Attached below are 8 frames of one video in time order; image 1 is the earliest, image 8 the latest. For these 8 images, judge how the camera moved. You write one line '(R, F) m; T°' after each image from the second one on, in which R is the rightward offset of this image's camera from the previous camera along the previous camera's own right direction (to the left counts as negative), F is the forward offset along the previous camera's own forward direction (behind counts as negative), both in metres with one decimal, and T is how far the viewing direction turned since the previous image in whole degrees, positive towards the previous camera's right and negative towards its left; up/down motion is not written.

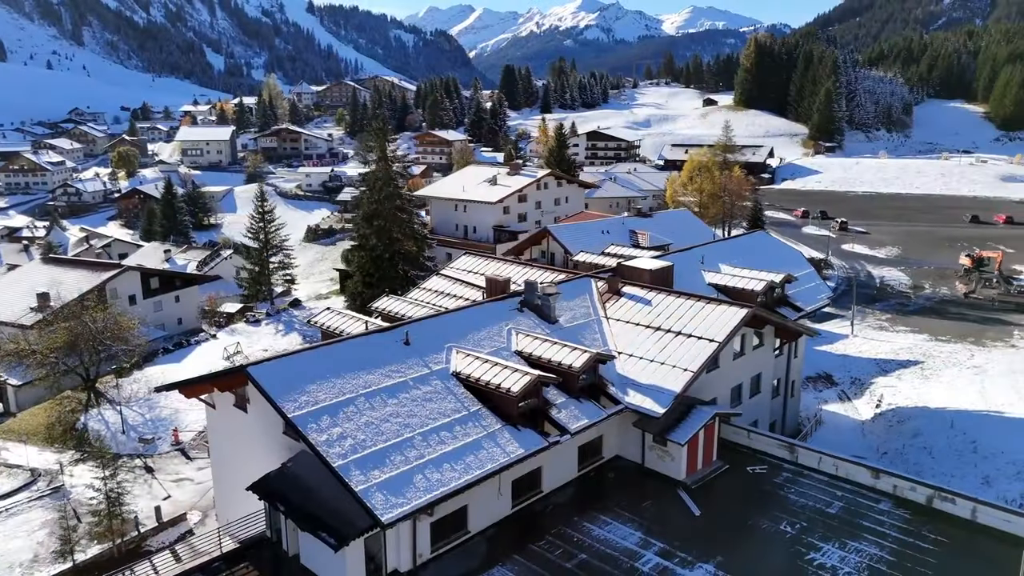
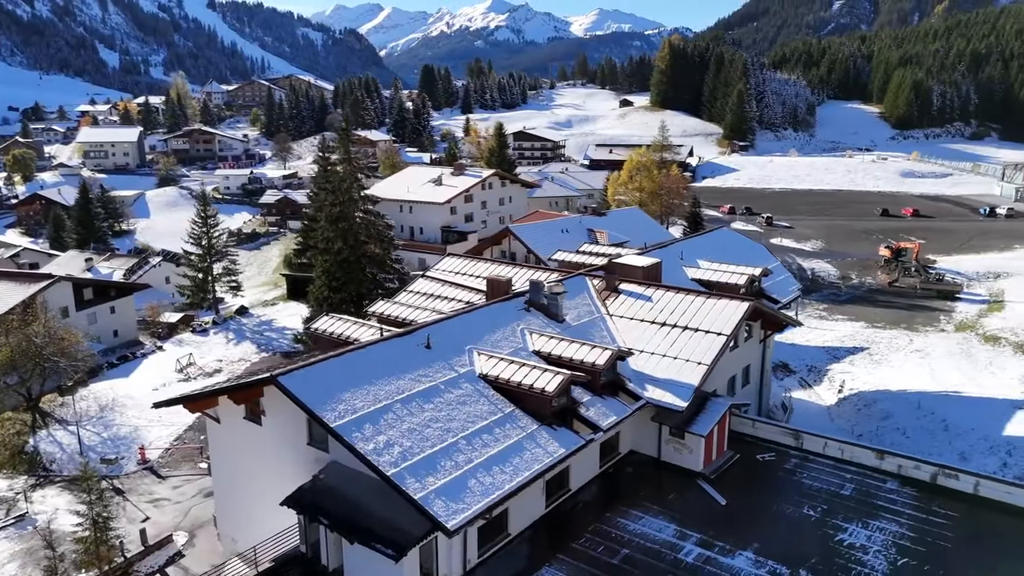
(-2.4, +0.2) m; +6°
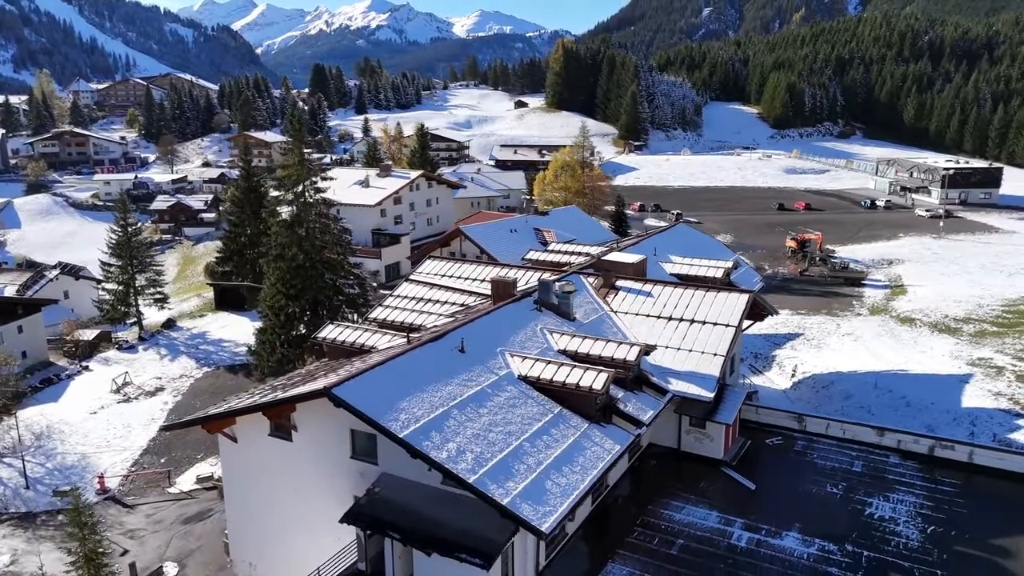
(-3.1, +0.4) m; +8°
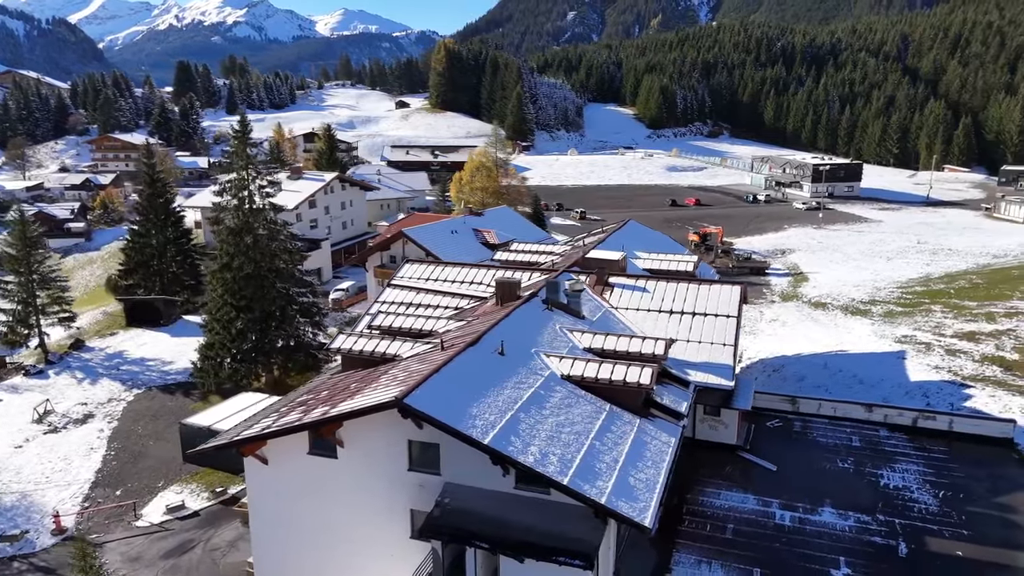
(-3.5, +0.4) m; +9°
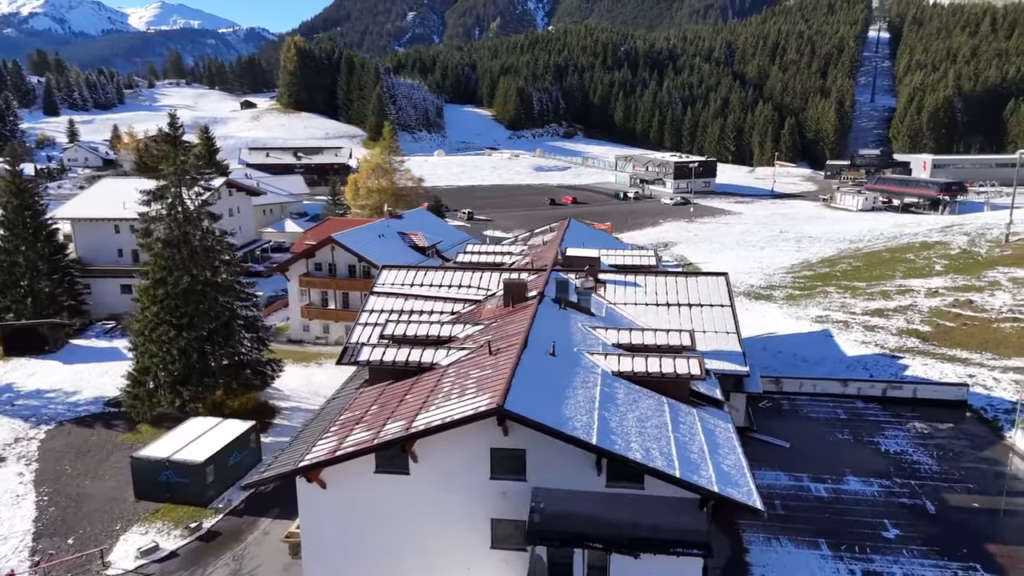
(-4.2, +0.6) m; +11°
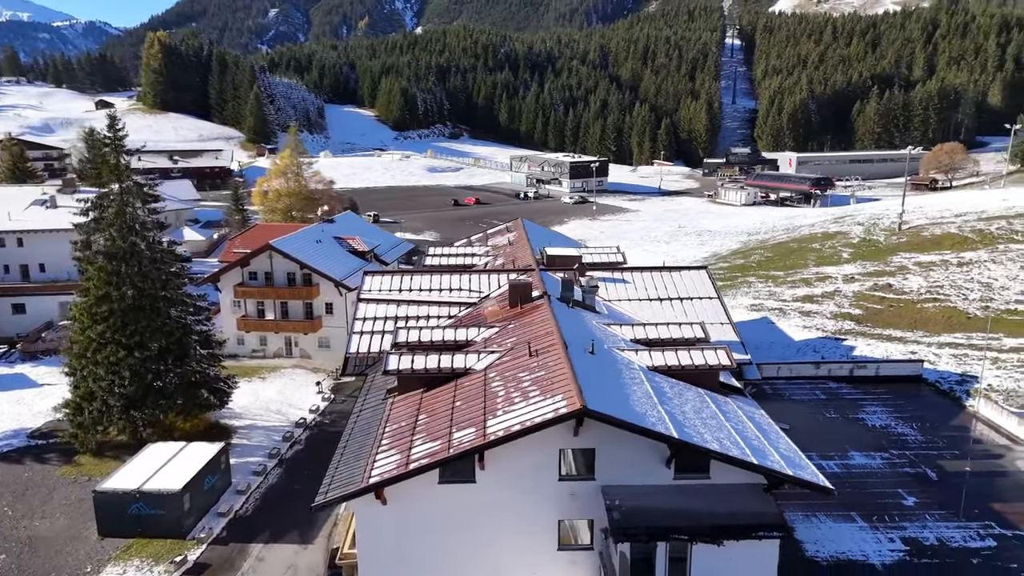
(-3.4, +0.4) m; +9°
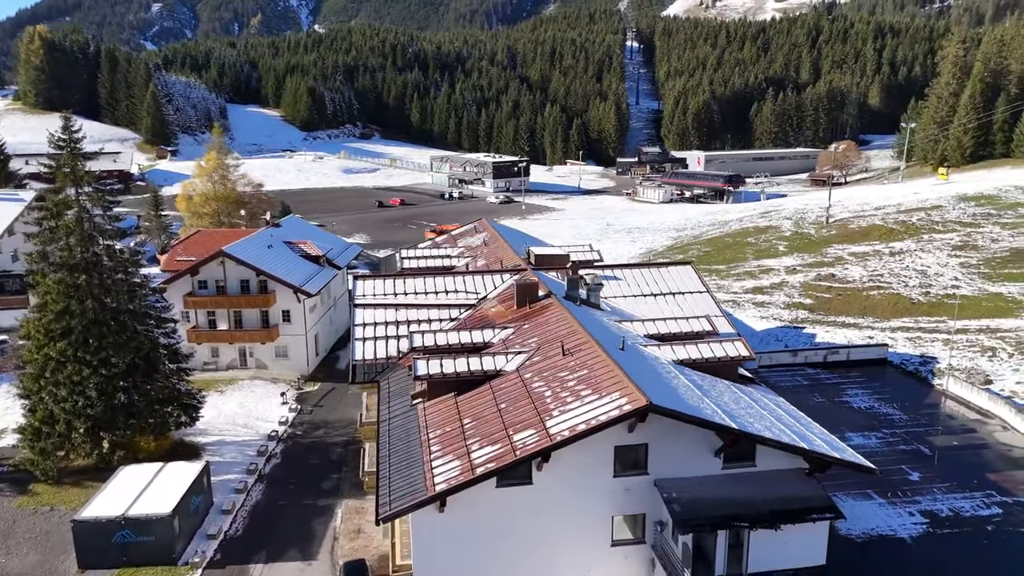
(-2.7, +0.2) m; +7°
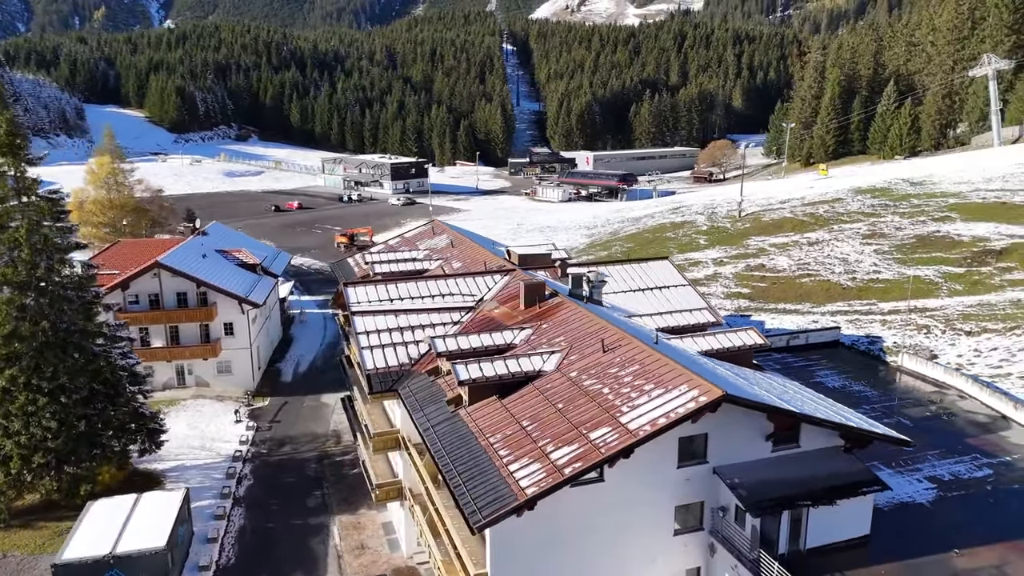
(-3.4, +0.3) m; +9°
